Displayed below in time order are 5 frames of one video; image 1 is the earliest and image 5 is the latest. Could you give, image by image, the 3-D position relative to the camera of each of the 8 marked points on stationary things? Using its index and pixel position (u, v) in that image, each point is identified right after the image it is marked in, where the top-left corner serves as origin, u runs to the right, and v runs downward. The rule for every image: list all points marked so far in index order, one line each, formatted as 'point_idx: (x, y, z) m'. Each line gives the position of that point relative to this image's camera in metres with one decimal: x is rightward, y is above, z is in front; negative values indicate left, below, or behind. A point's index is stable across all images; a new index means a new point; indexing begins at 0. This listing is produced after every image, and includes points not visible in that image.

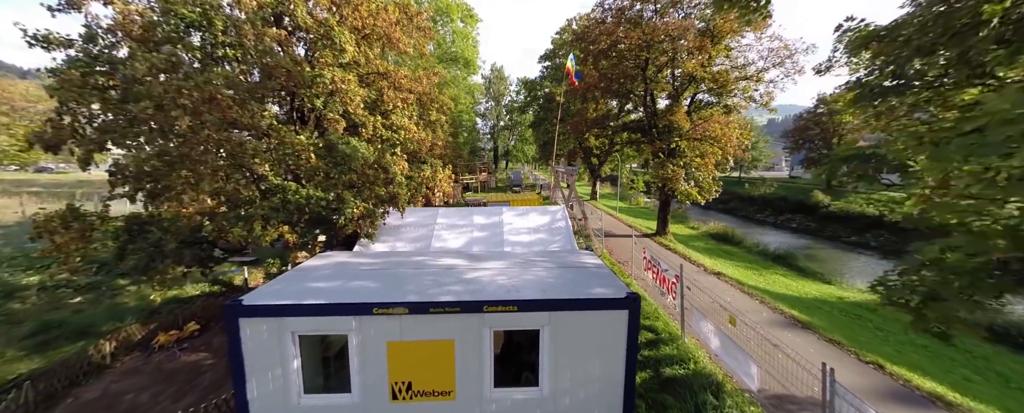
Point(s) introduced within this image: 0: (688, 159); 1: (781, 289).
0: (+7.8, +2.1, +14.9) m
1: (+10.1, -3.1, +12.6) m
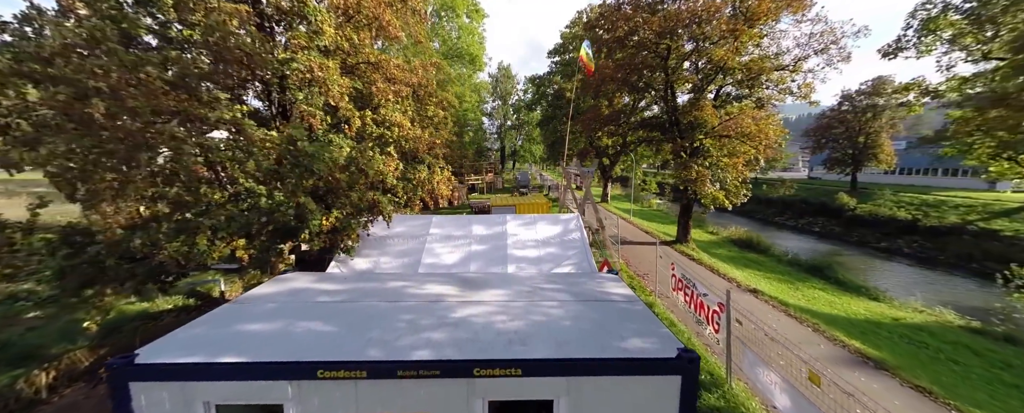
0: (+8.0, +1.9, +13.4) m
1: (+10.3, -3.3, +11.0) m
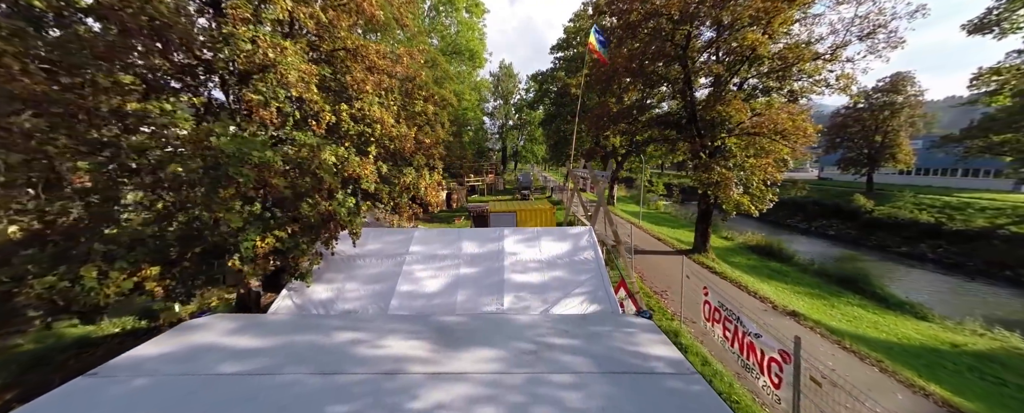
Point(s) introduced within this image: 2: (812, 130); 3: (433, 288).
0: (+8.0, +1.7, +11.9) m
1: (+10.3, -3.5, +9.6) m
2: (+9.9, +2.5, +11.1) m
3: (-1.3, -1.3, +5.5) m
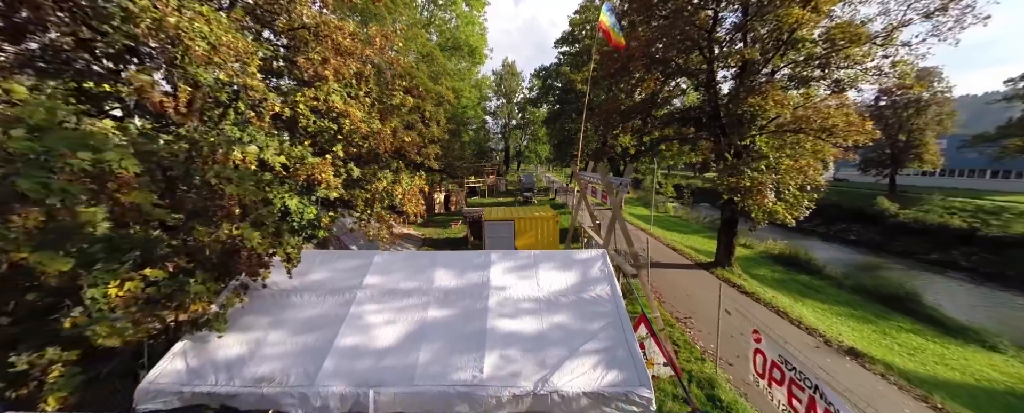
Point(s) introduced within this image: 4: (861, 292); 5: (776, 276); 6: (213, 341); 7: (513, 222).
0: (+7.9, +1.4, +10.3) m
1: (+10.1, -3.8, +7.9) m
2: (+9.8, +2.3, +9.4) m
3: (-1.4, -1.6, +3.9) m
4: (+13.9, -3.4, +13.4) m
5: (+11.8, -3.0, +14.9) m
6: (-3.5, -1.6, +3.9) m
7: (+0.1, -0.5, +11.5) m
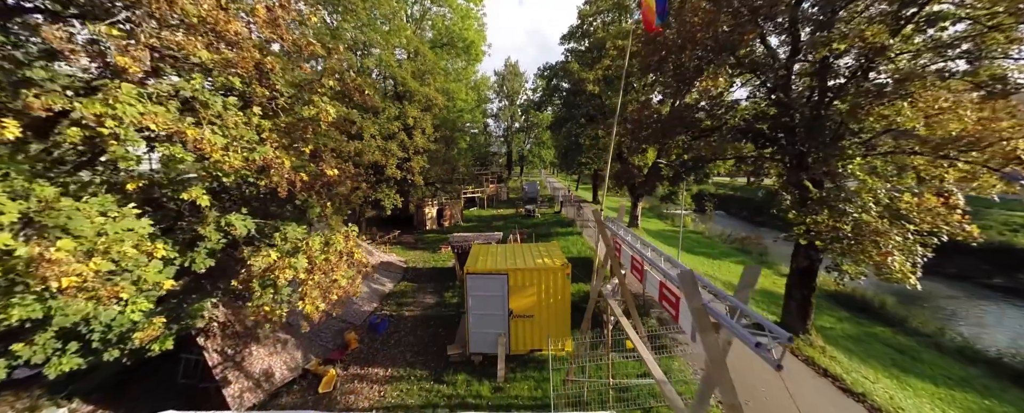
0: (+7.7, +0.3, +7.0) m
1: (+9.9, -5.0, +4.6) m
2: (+9.6, +1.1, +6.1) m
3: (-1.7, -2.7, +0.8) m
4: (+13.7, -4.6, +10.1) m
5: (+11.6, -4.2, +11.6) m
6: (-3.8, -2.7, +0.8) m
7: (-0.1, -1.7, +8.3) m
